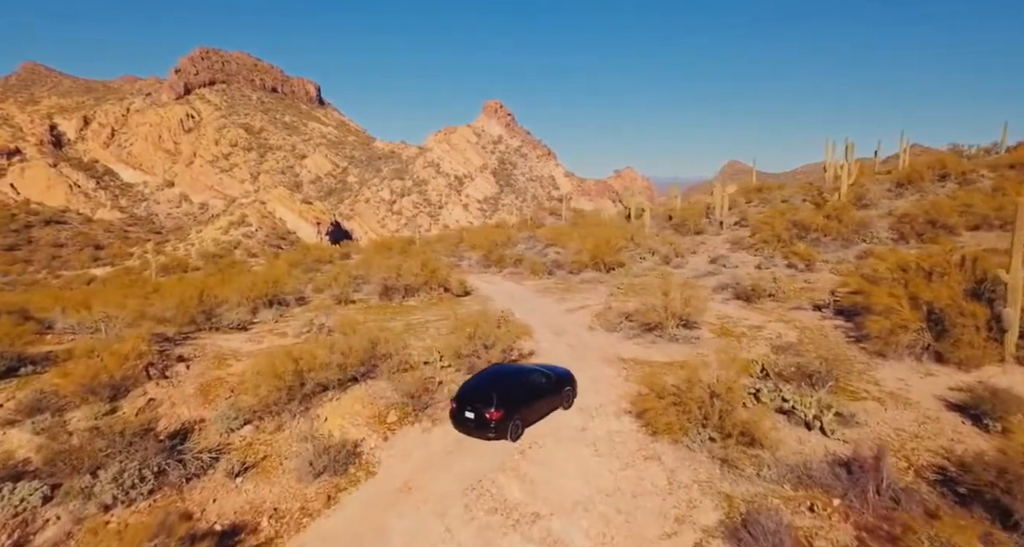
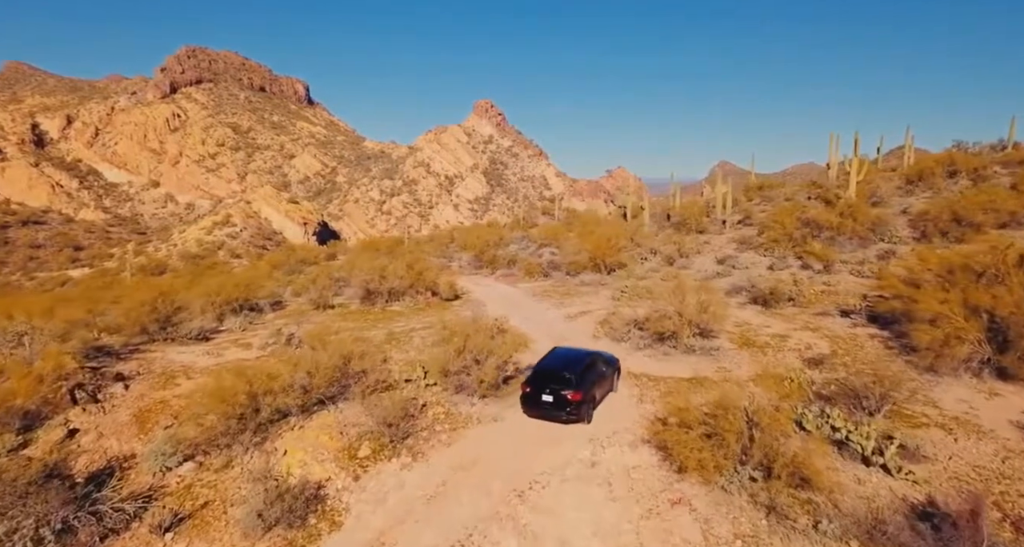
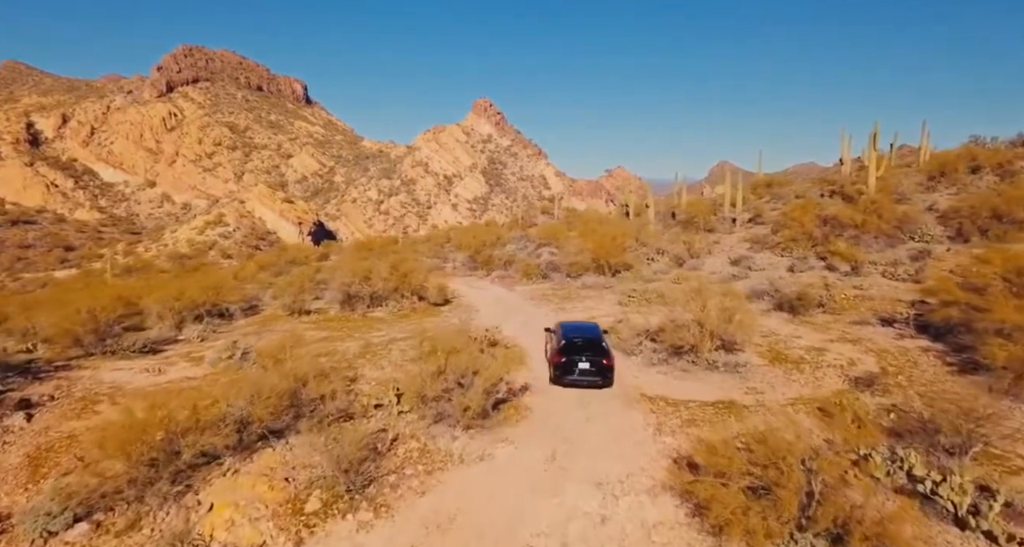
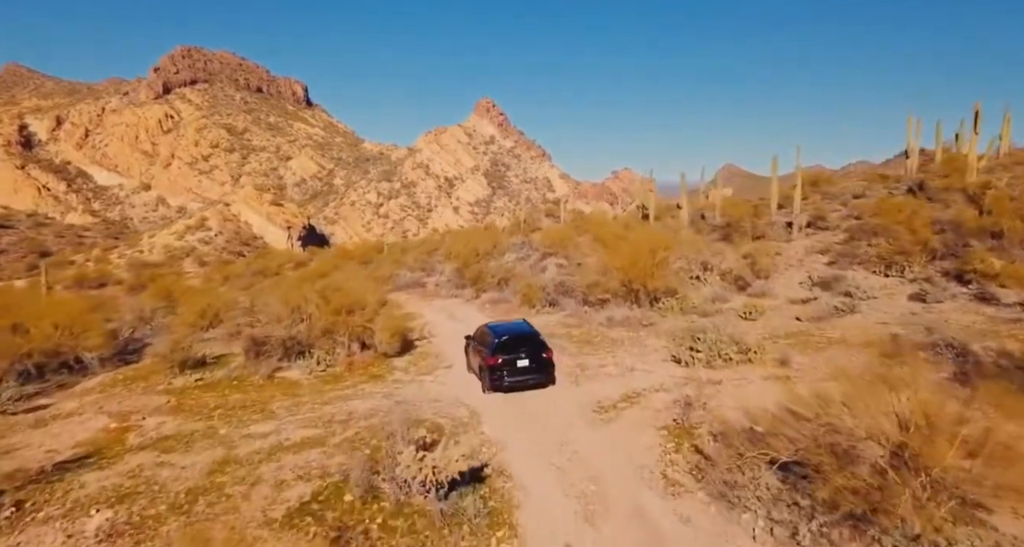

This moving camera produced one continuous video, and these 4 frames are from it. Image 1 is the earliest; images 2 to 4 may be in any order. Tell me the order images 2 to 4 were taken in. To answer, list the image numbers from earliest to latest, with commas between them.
2, 3, 4
